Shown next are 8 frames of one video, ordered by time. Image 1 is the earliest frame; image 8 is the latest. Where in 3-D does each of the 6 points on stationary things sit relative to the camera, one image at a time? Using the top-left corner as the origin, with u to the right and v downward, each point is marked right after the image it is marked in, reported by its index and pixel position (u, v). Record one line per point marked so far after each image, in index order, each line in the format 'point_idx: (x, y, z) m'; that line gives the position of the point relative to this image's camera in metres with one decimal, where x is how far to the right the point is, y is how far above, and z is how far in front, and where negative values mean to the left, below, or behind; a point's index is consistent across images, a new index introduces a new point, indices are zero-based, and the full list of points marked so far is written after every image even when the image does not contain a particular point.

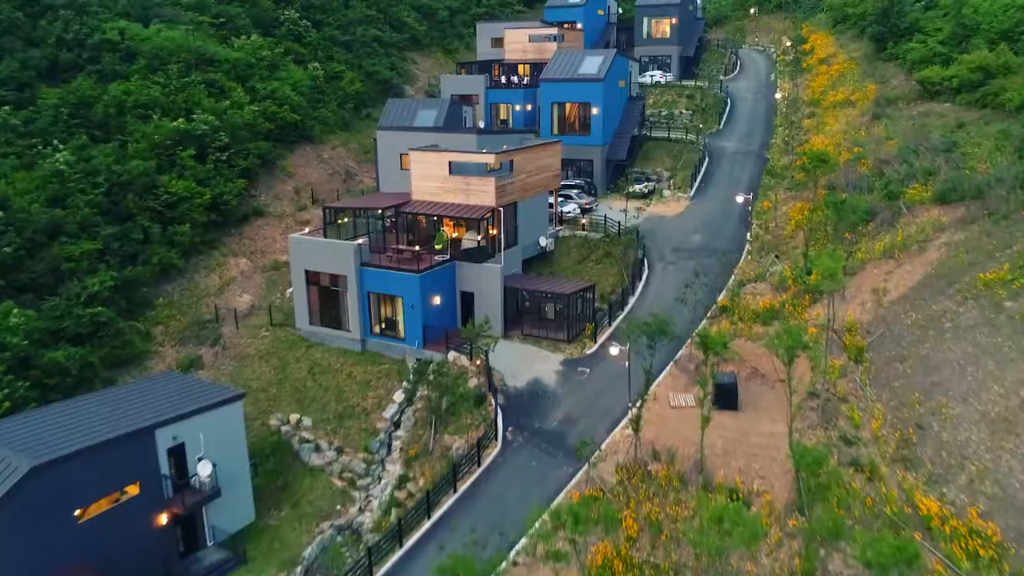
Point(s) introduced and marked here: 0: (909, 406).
0: (+9.5, -2.8, +19.4) m
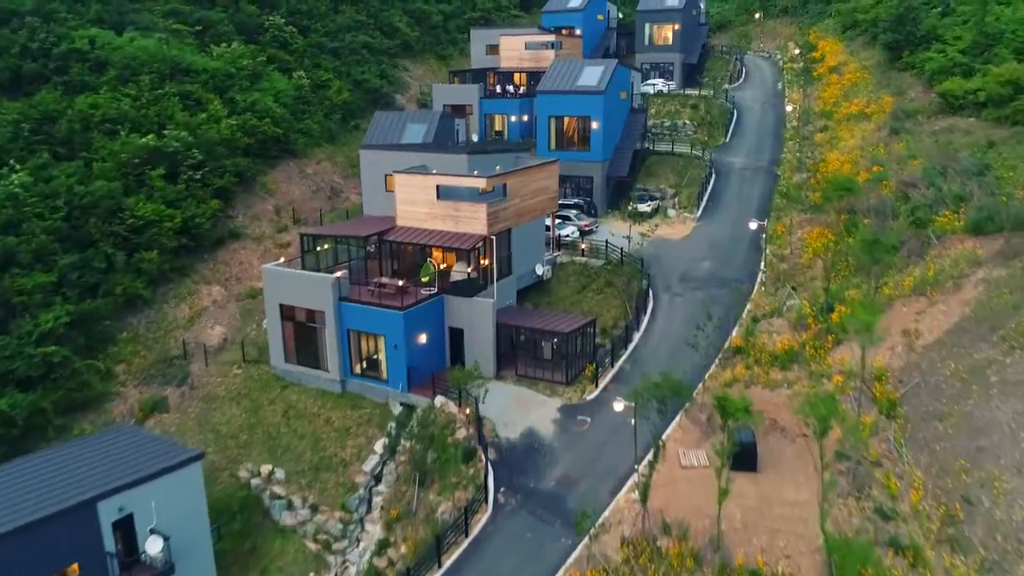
0: (+9.3, -3.9, +17.1) m
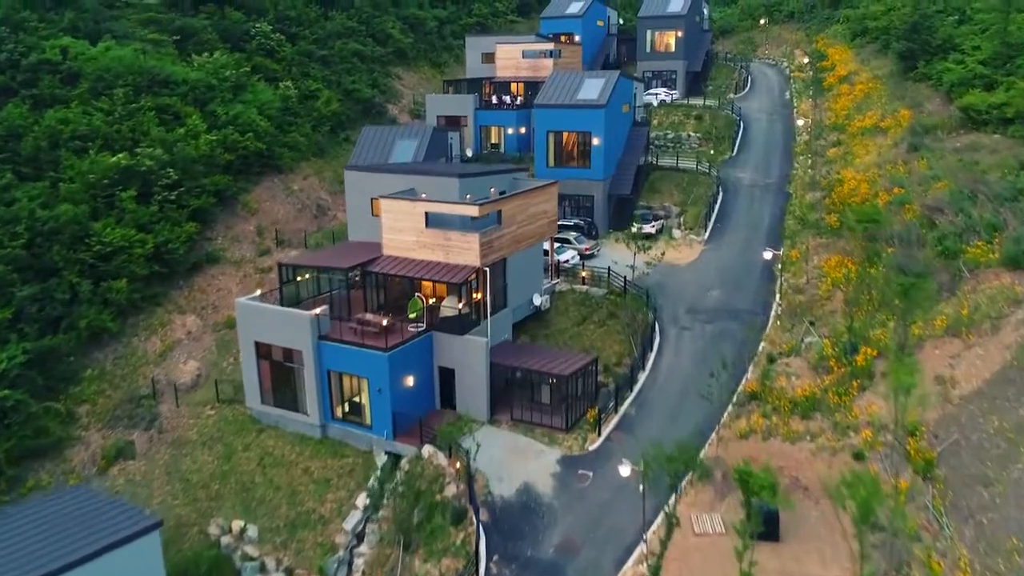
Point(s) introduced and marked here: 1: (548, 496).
0: (+9.2, -5.0, +15.1) m
1: (+0.9, -5.1, +19.8) m
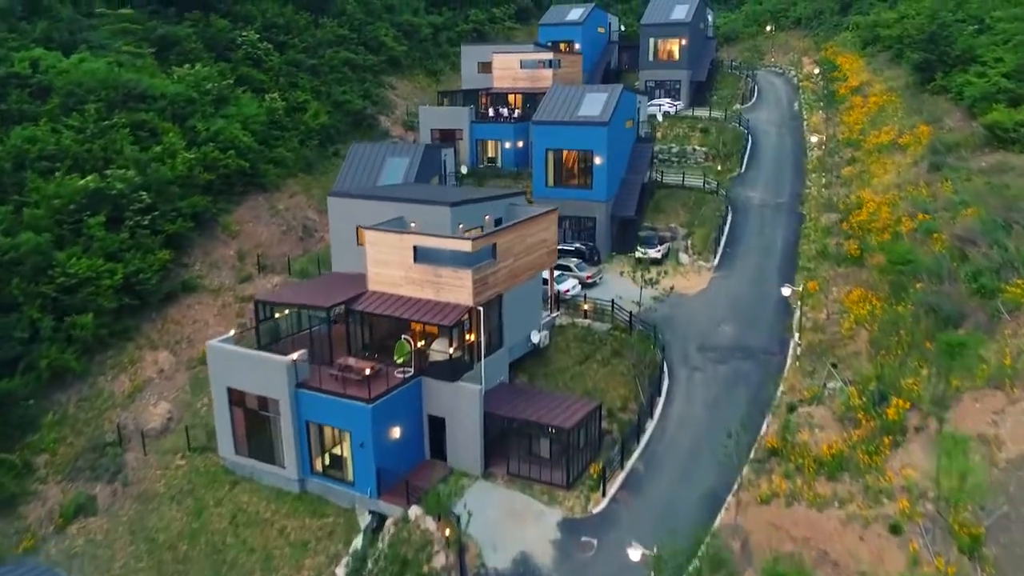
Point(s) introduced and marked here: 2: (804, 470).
0: (+9.1, -6.0, +13.1) m
1: (+0.8, -6.2, +17.8) m
2: (+6.7, -4.2, +18.7) m
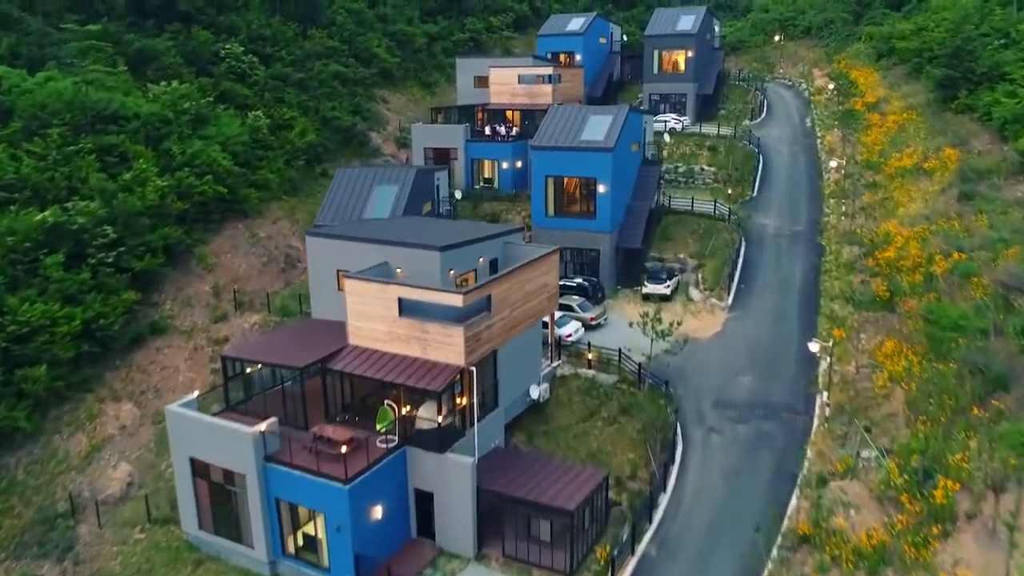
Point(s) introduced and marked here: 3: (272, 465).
0: (+9.0, -7.4, +10.8) m
1: (+0.7, -7.6, +15.5) m
2: (+6.7, -5.6, +16.4) m
3: (-5.4, -4.0, +18.2) m
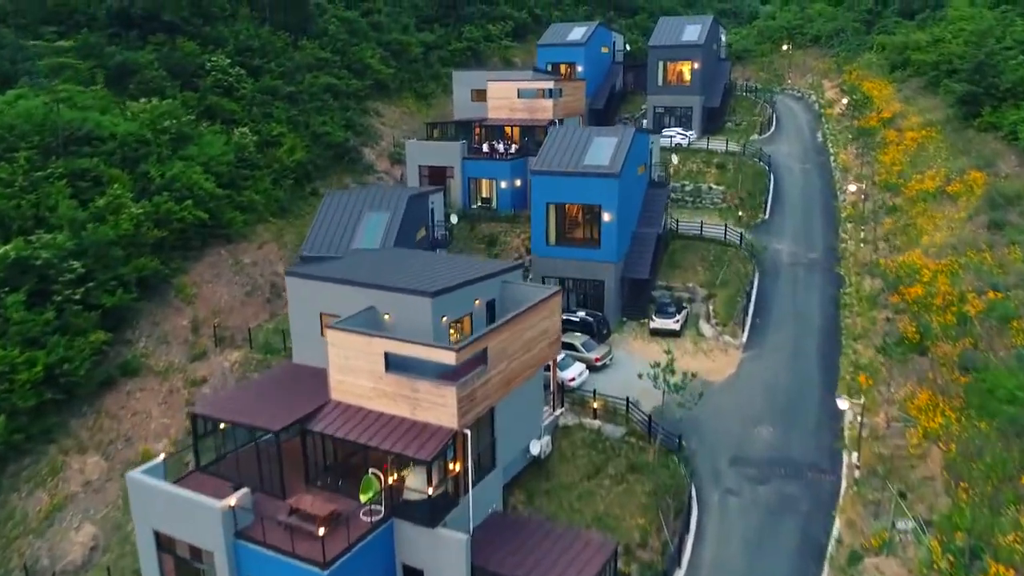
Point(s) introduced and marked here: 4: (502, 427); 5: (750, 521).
0: (+9.0, -8.6, +8.9) m
1: (+0.7, -8.7, +13.6) m
2: (+6.6, -6.7, +14.5) m
3: (-5.5, -5.2, +16.3) m
4: (-0.2, -3.3, +19.3) m
5: (+5.5, -5.4, +18.7) m
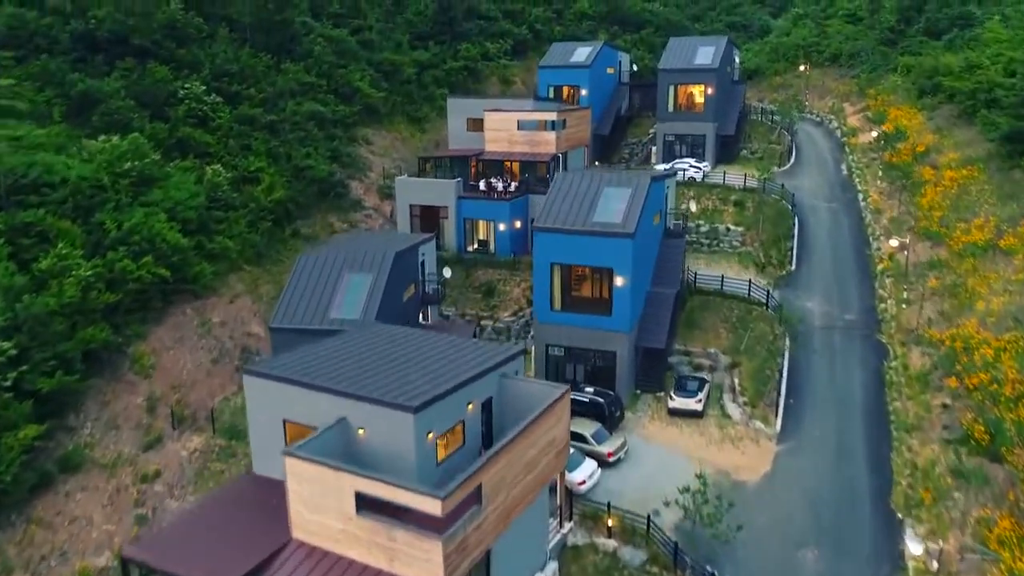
0: (+9.0, -10.8, +5.6) m
1: (+0.7, -10.9, +10.3) m
2: (+6.6, -8.9, +11.2) m
3: (-5.4, -7.4, +13.0) m
4: (-0.2, -5.5, +16.0) m
5: (+5.5, -7.6, +15.4) m
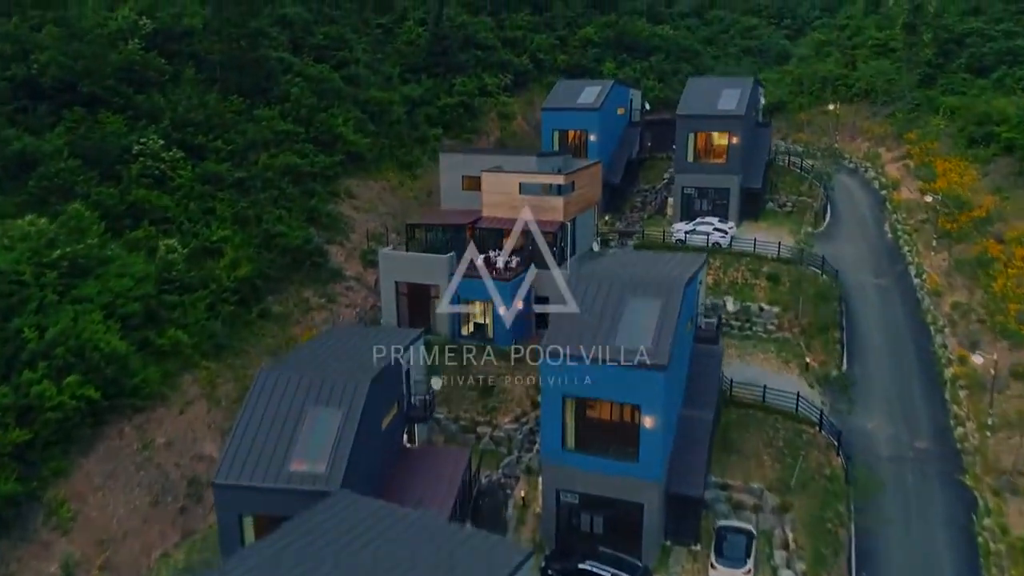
0: (+9.1, -14.1, +1.0) m
1: (+0.8, -14.3, +5.6) m
2: (+6.7, -12.3, +6.5) m
3: (-5.4, -10.7, +8.3) m
4: (-0.2, -8.9, +11.3) m
5: (+5.6, -11.0, +10.7) m
